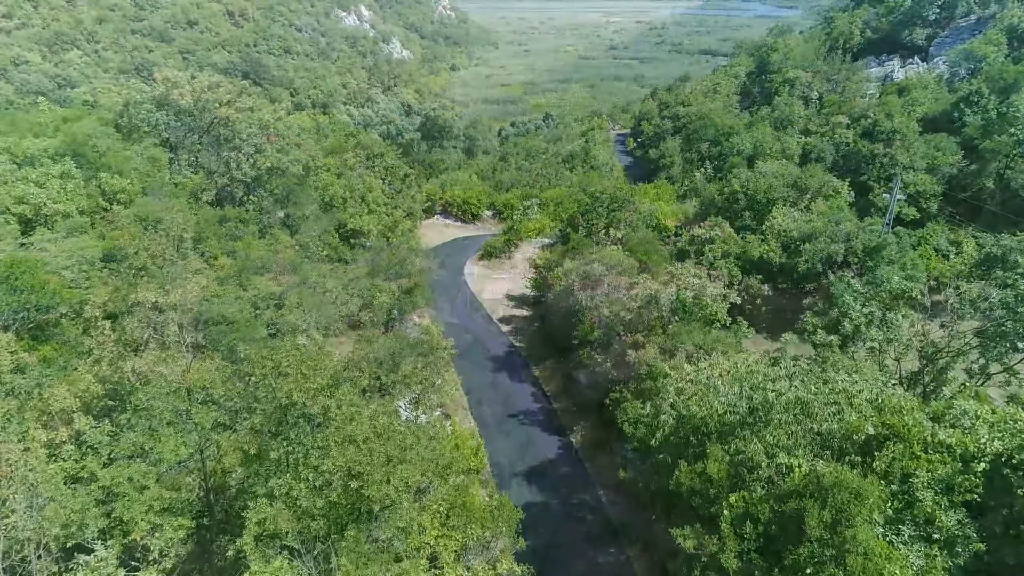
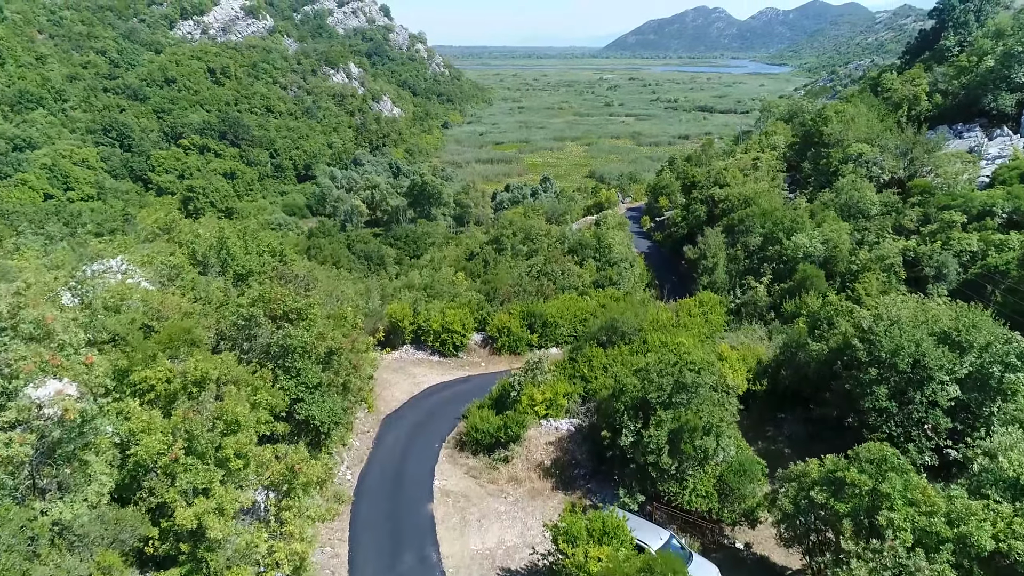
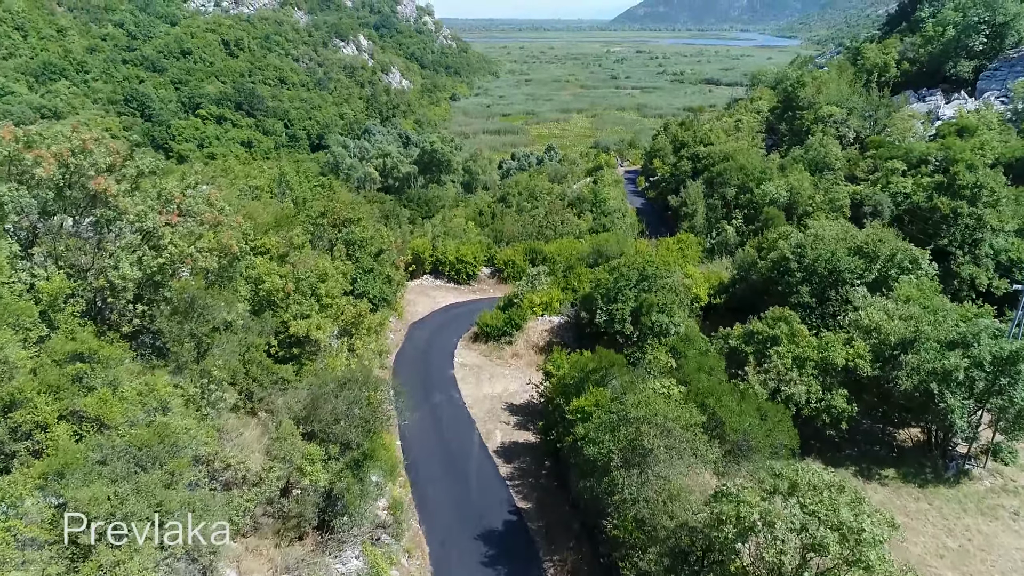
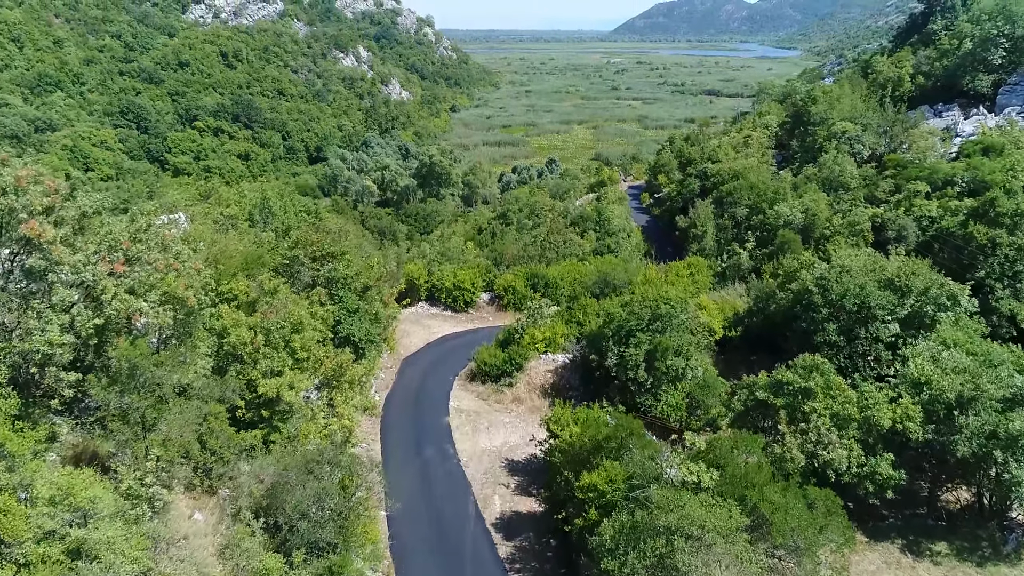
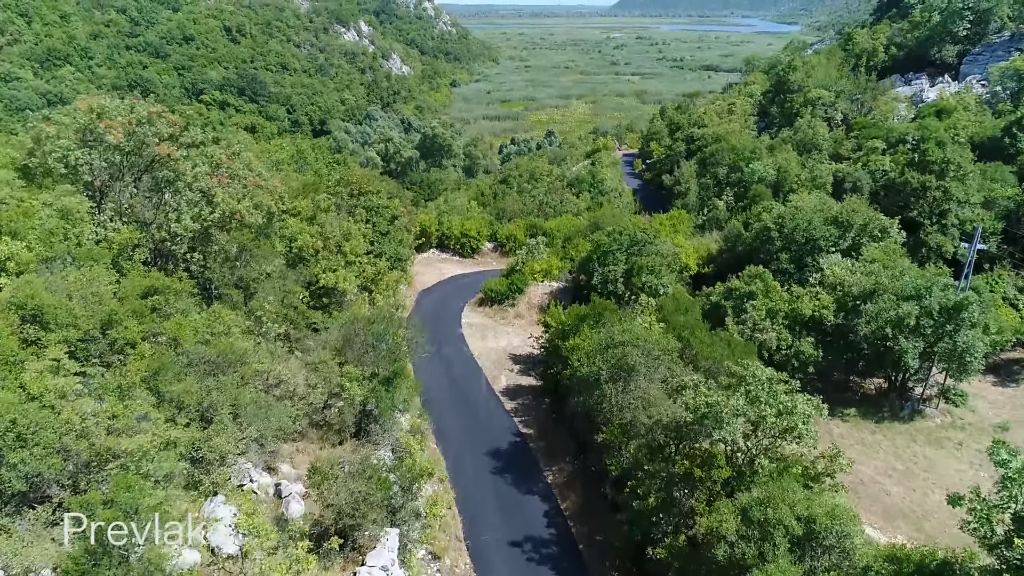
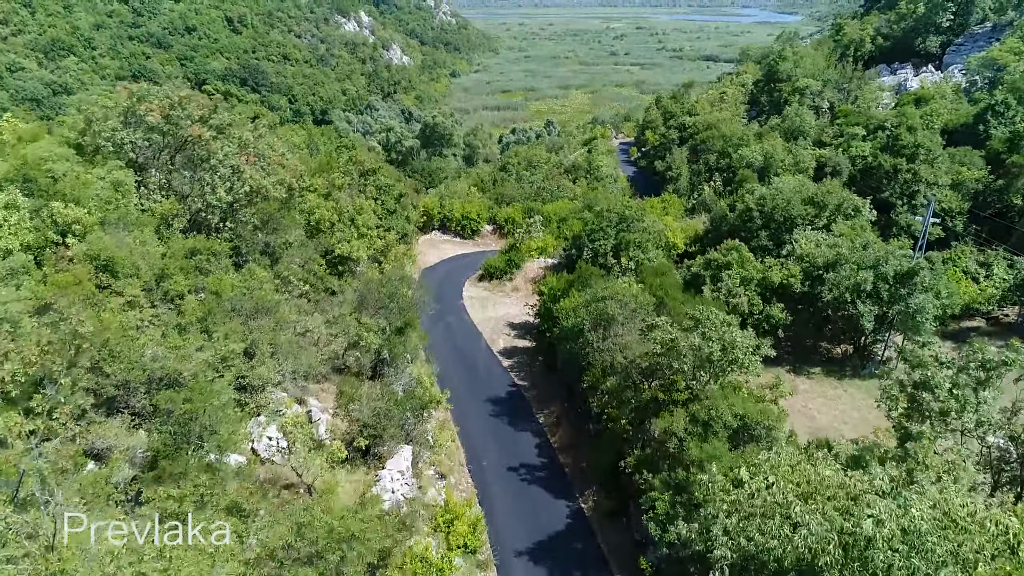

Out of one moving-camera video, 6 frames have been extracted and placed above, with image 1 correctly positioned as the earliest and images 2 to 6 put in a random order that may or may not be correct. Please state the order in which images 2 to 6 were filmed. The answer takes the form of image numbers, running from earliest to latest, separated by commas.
6, 5, 3, 4, 2
